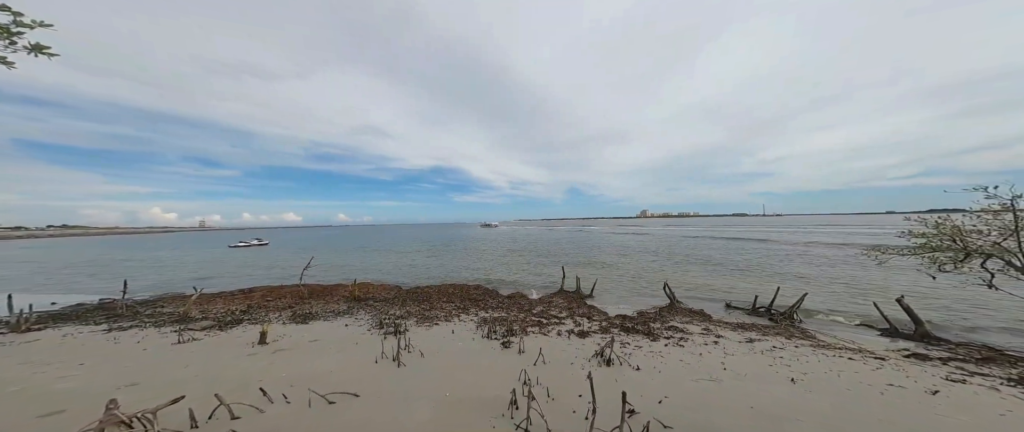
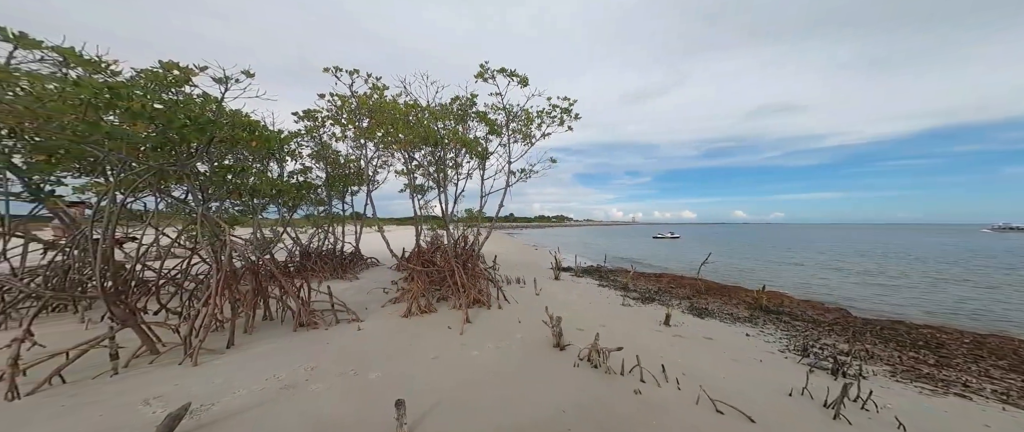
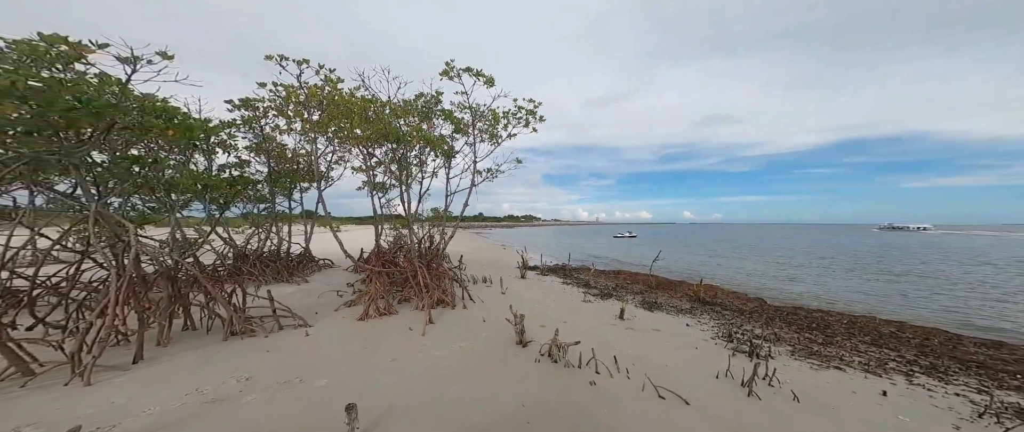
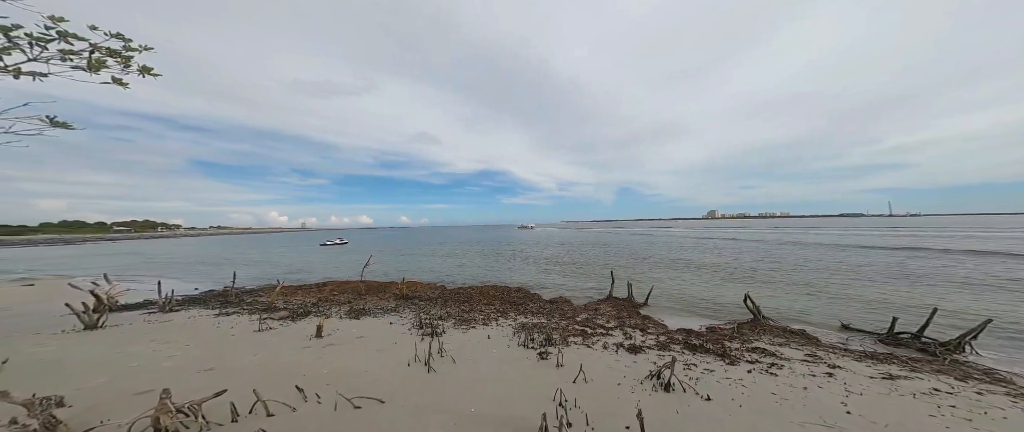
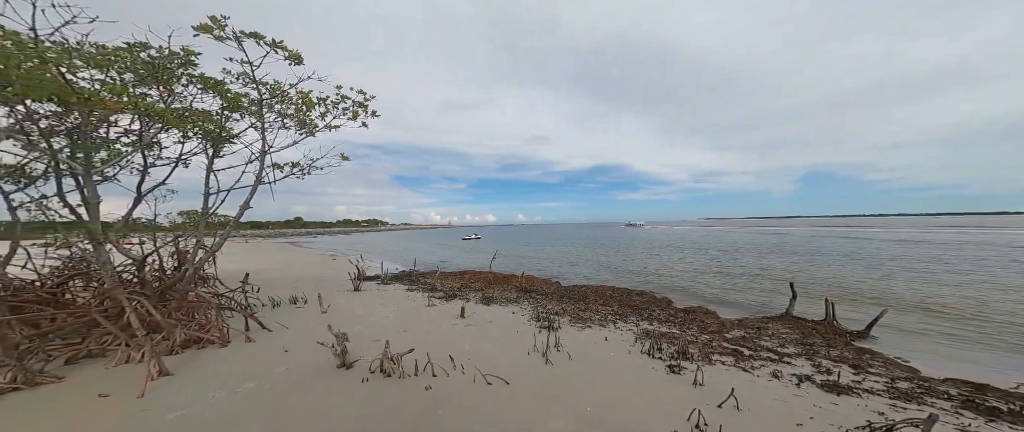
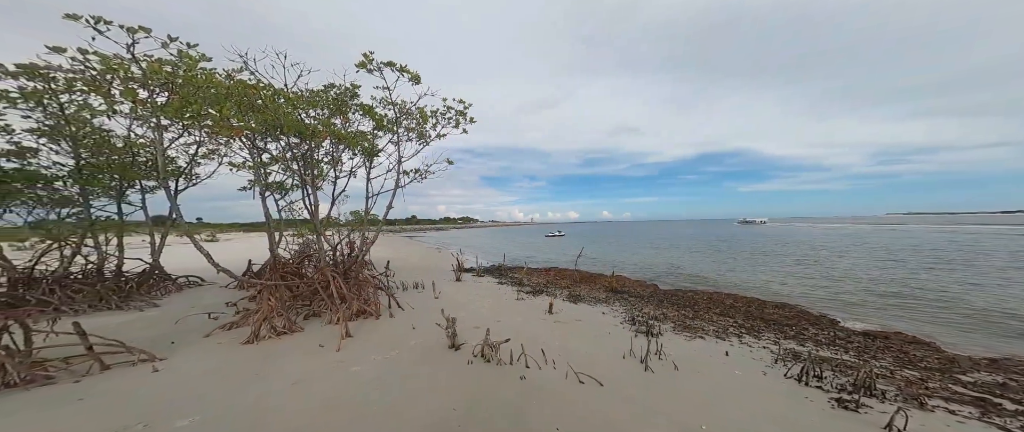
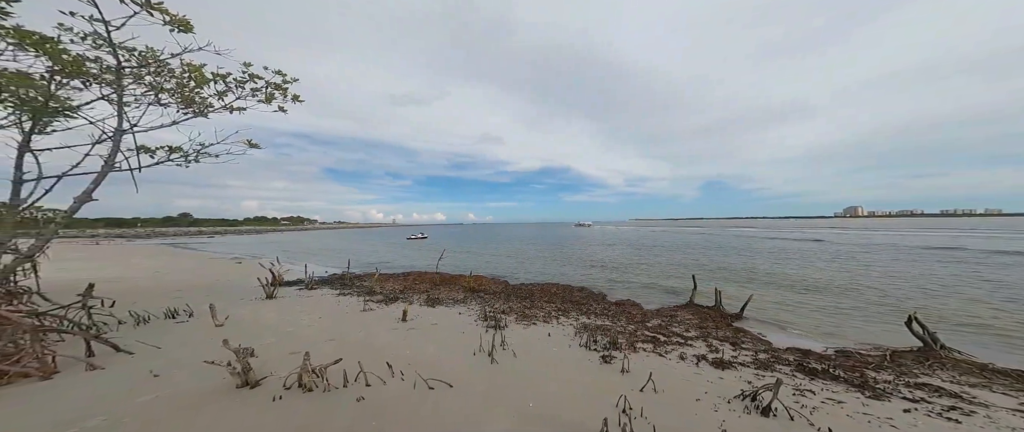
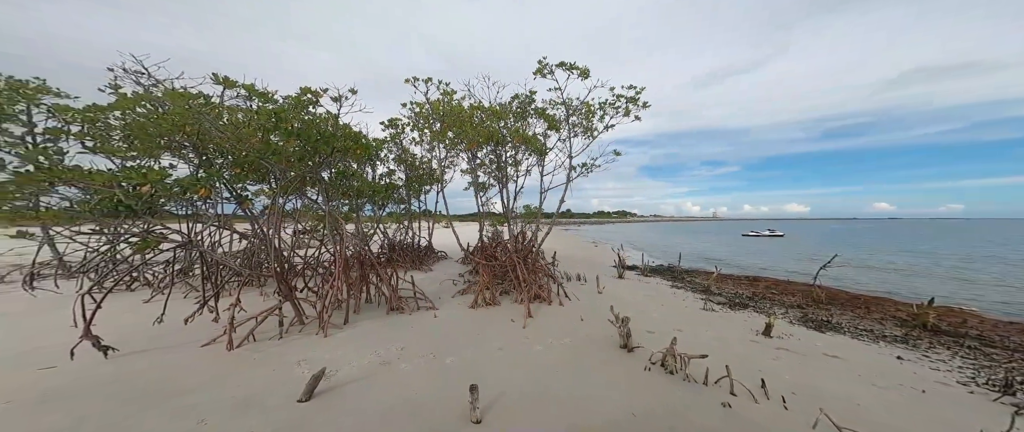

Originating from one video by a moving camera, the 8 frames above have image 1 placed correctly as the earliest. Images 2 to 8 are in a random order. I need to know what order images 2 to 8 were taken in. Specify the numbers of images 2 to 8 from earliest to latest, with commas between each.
4, 7, 5, 6, 3, 2, 8
